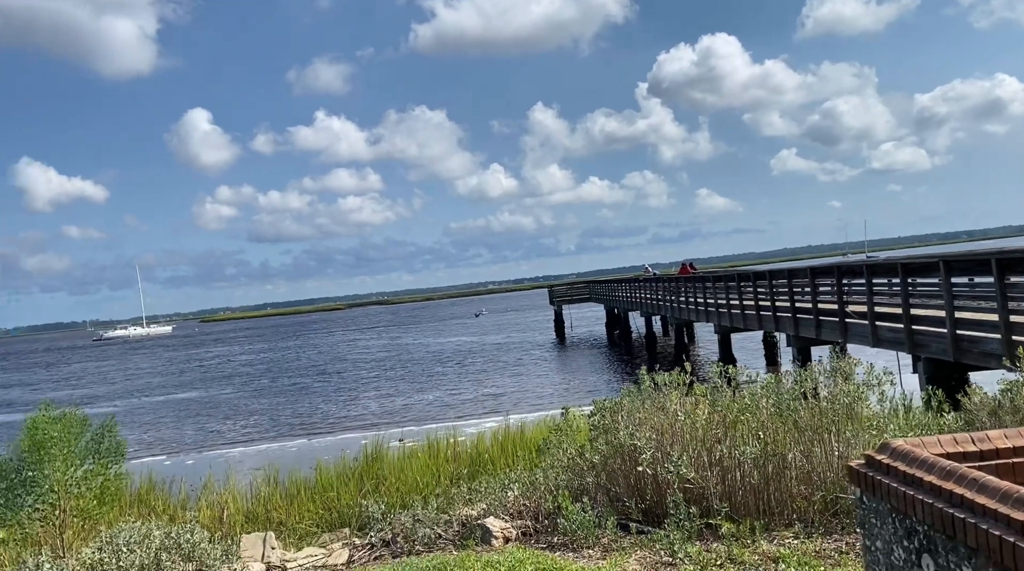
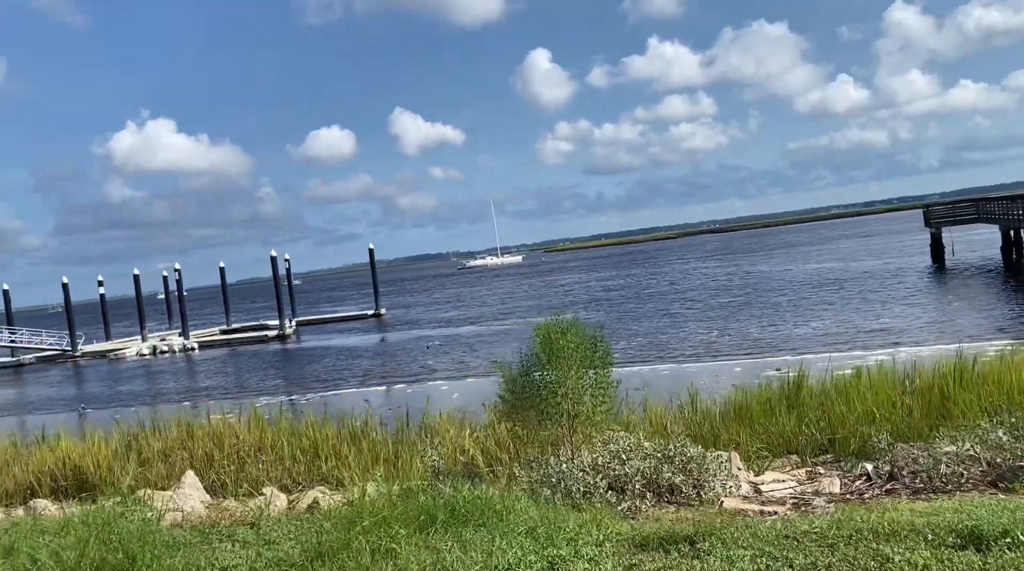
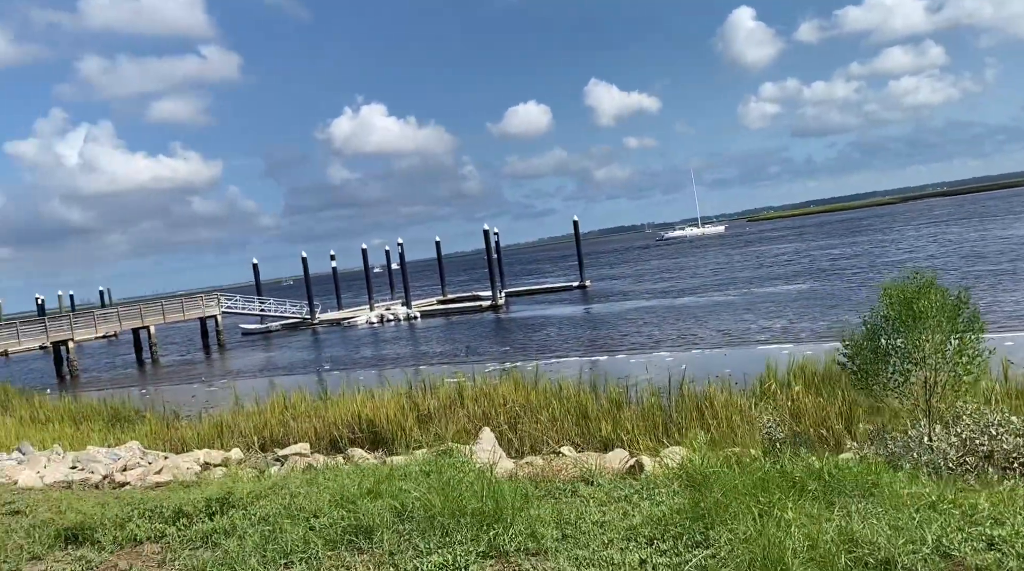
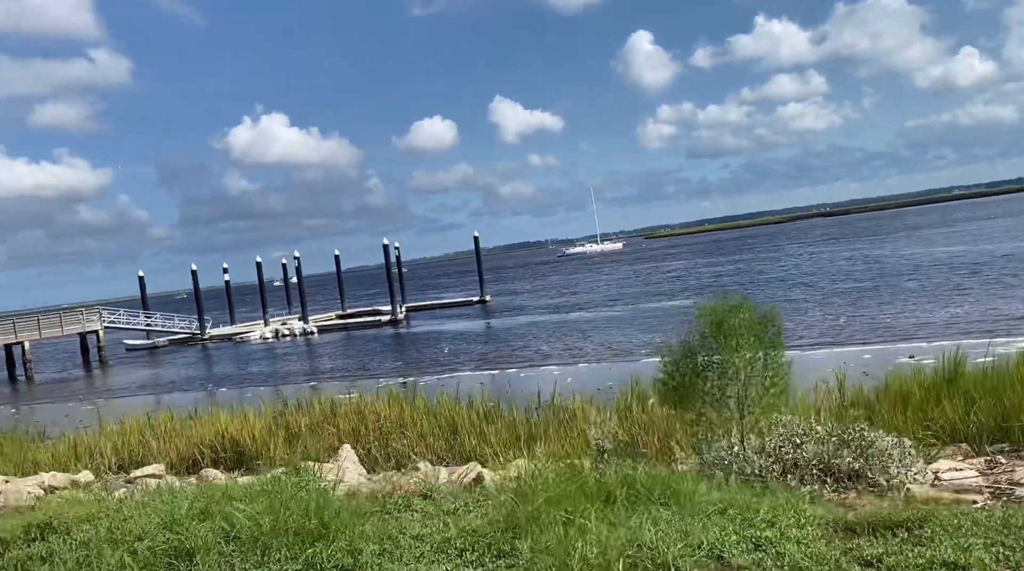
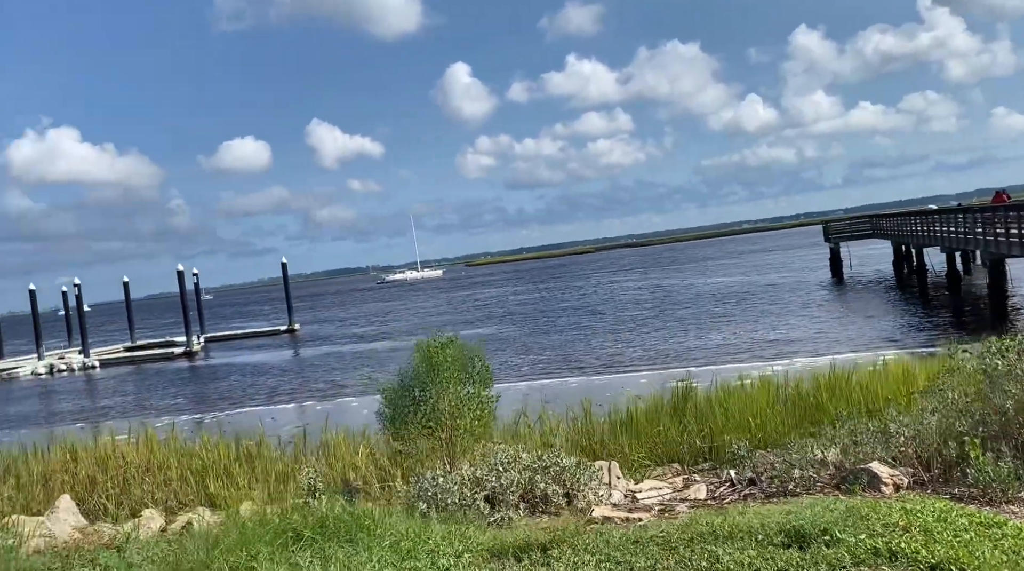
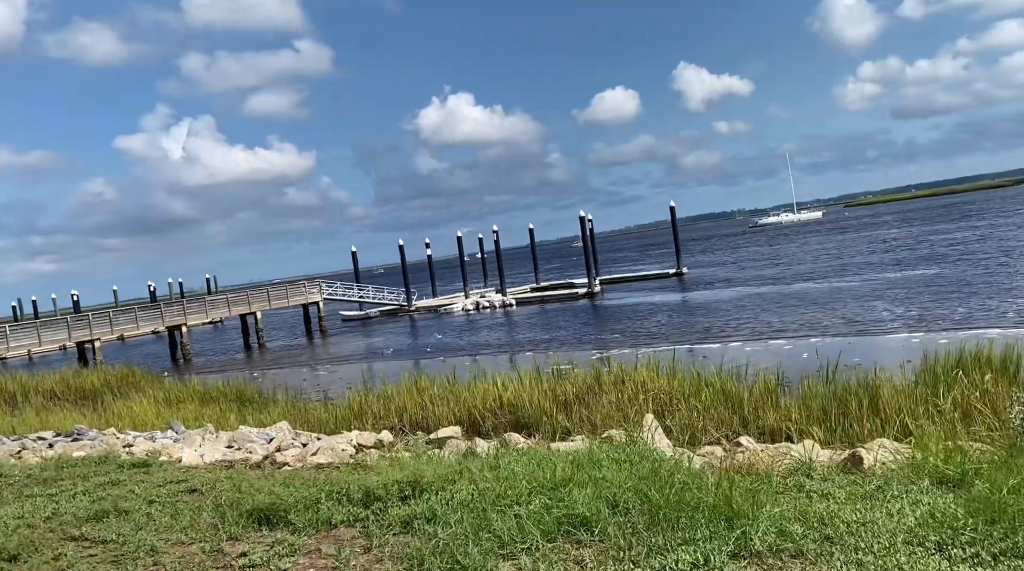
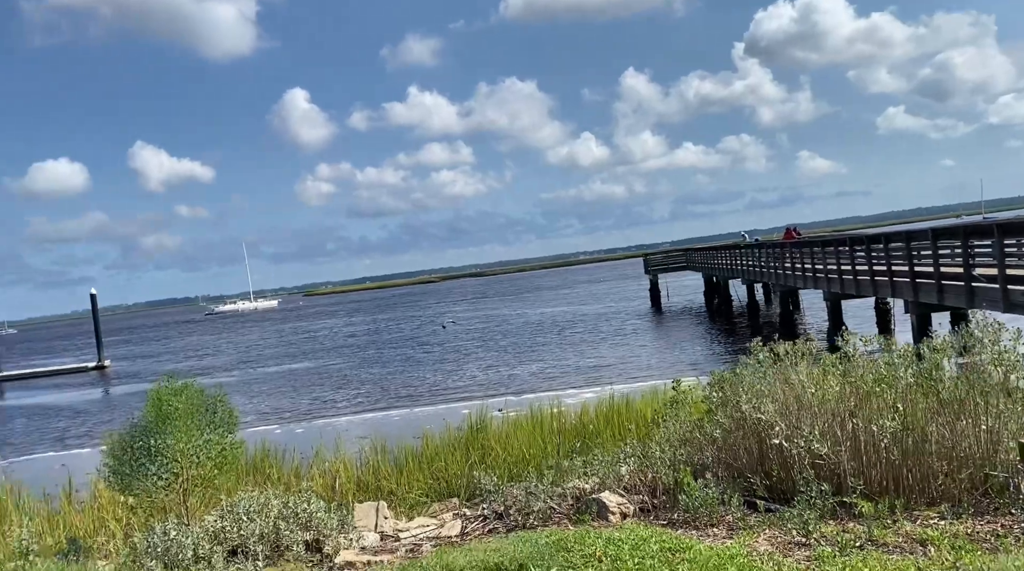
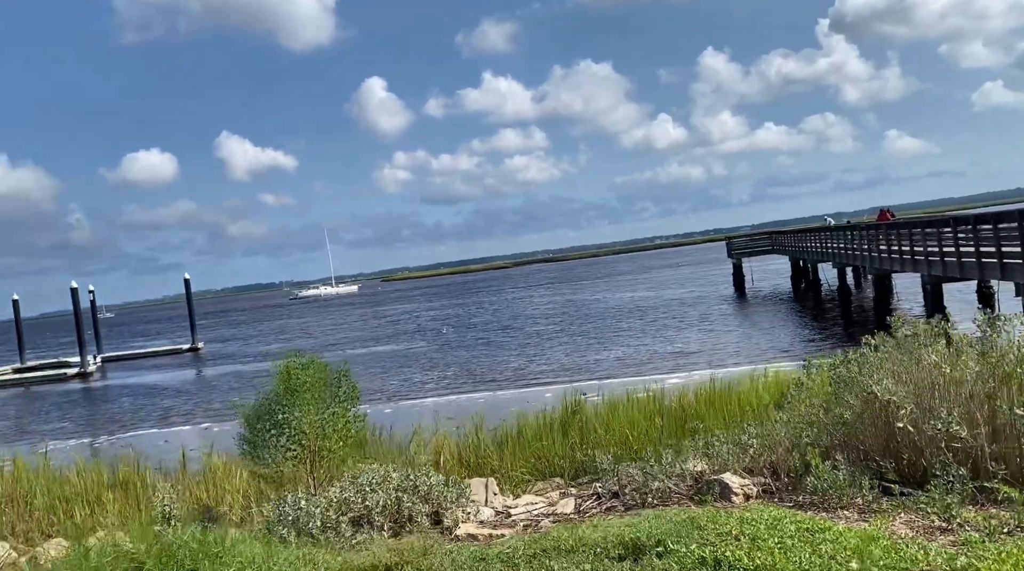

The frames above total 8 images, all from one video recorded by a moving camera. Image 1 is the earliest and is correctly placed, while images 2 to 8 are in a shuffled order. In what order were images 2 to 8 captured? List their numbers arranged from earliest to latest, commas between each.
7, 8, 5, 2, 4, 3, 6
